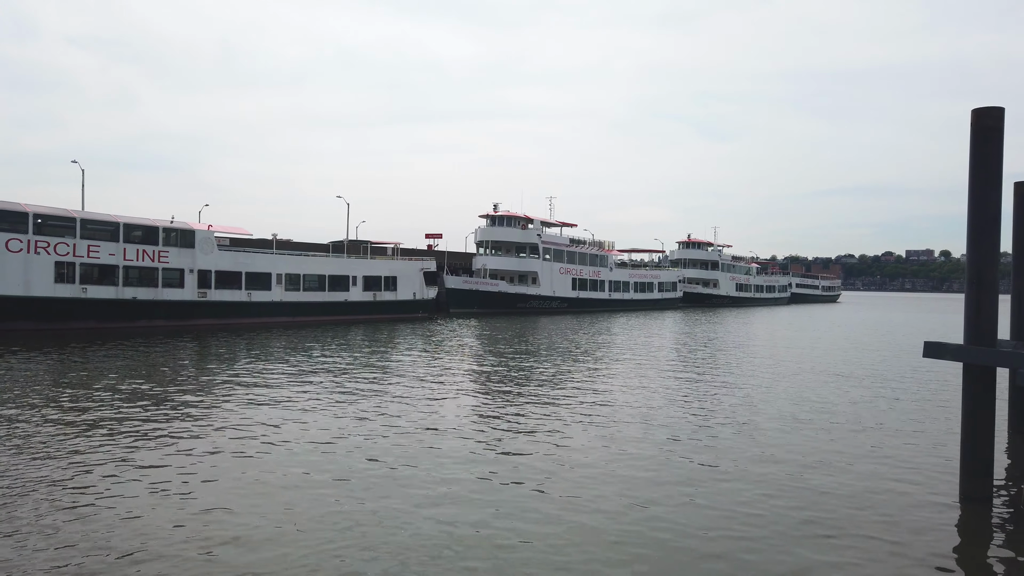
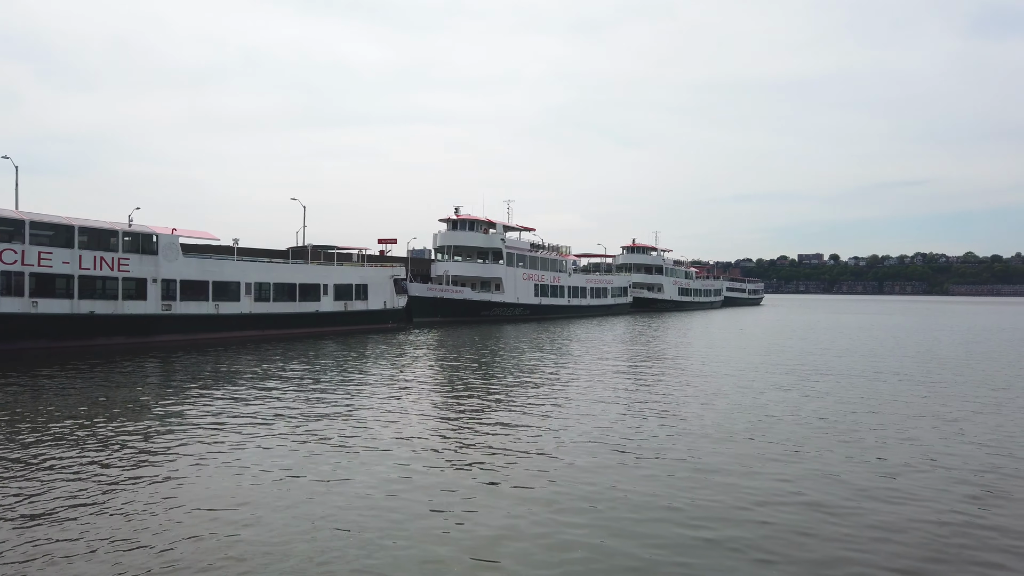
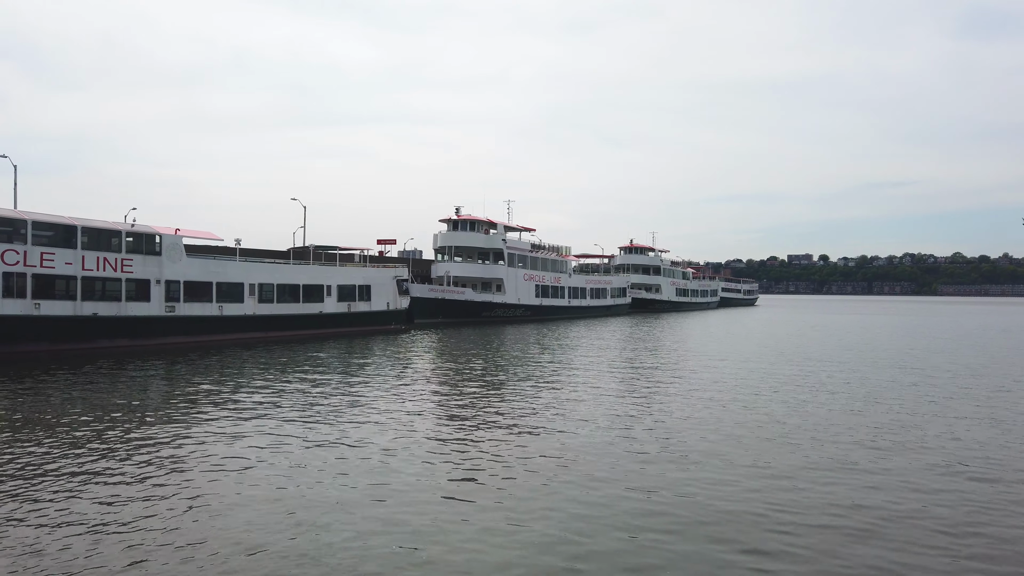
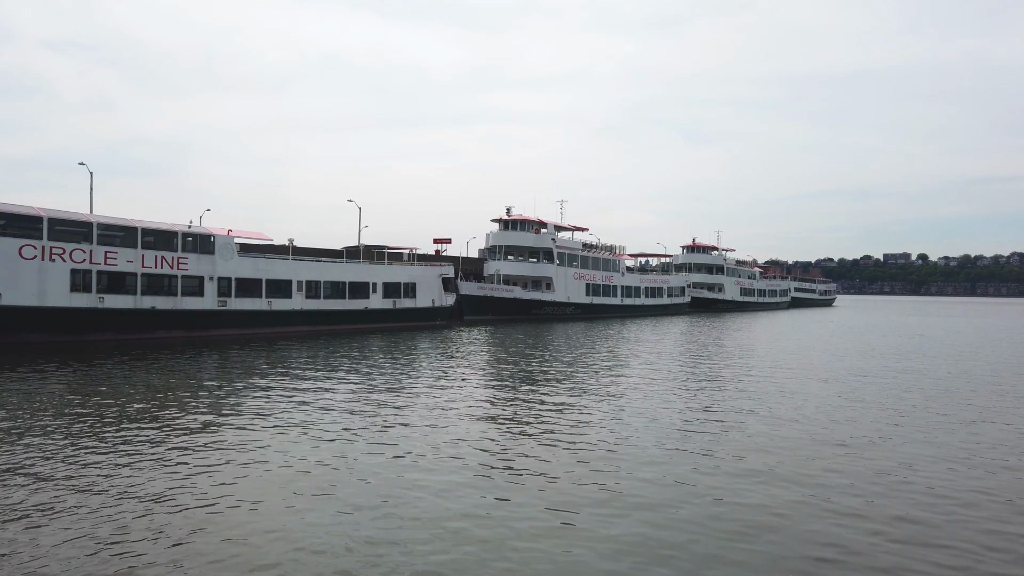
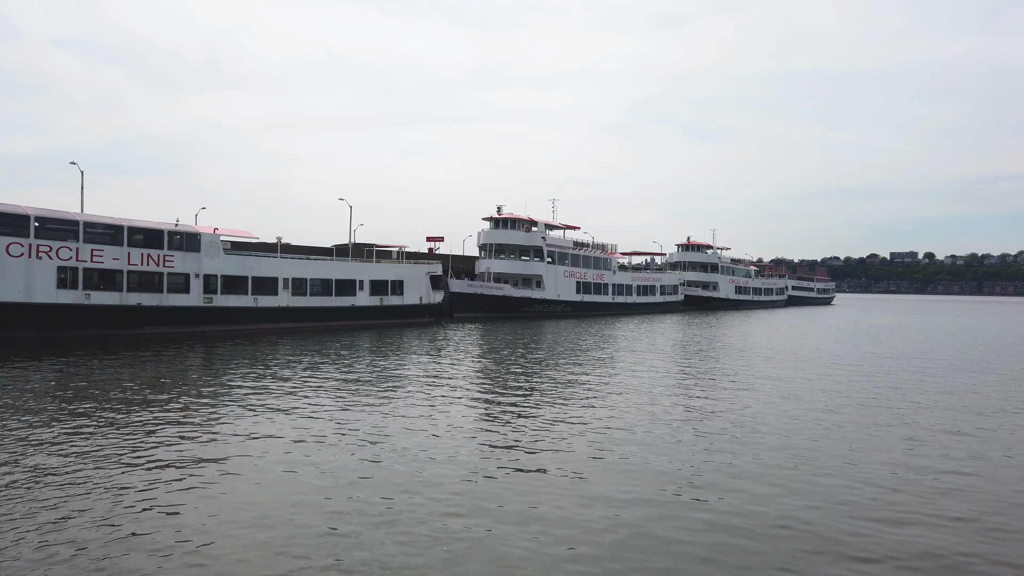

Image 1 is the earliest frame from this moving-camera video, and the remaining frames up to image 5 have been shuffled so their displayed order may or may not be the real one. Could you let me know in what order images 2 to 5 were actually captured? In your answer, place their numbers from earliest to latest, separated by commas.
5, 4, 2, 3
